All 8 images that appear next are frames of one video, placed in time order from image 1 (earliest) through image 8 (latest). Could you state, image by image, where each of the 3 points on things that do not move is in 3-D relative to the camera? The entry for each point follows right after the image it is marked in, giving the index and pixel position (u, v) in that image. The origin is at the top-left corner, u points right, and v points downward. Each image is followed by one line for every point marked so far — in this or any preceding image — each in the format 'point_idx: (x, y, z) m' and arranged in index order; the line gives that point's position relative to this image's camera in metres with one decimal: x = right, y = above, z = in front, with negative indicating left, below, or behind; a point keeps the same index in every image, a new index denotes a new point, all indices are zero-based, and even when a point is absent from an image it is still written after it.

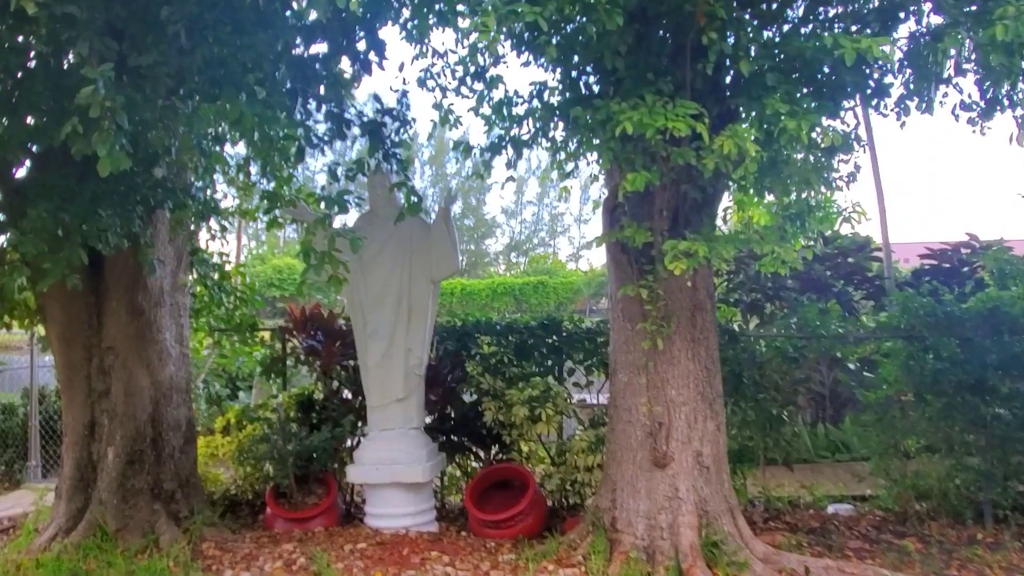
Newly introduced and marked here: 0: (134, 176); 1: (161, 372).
0: (-2.1, +0.6, +4.1) m
1: (-2.3, -0.6, +4.8) m
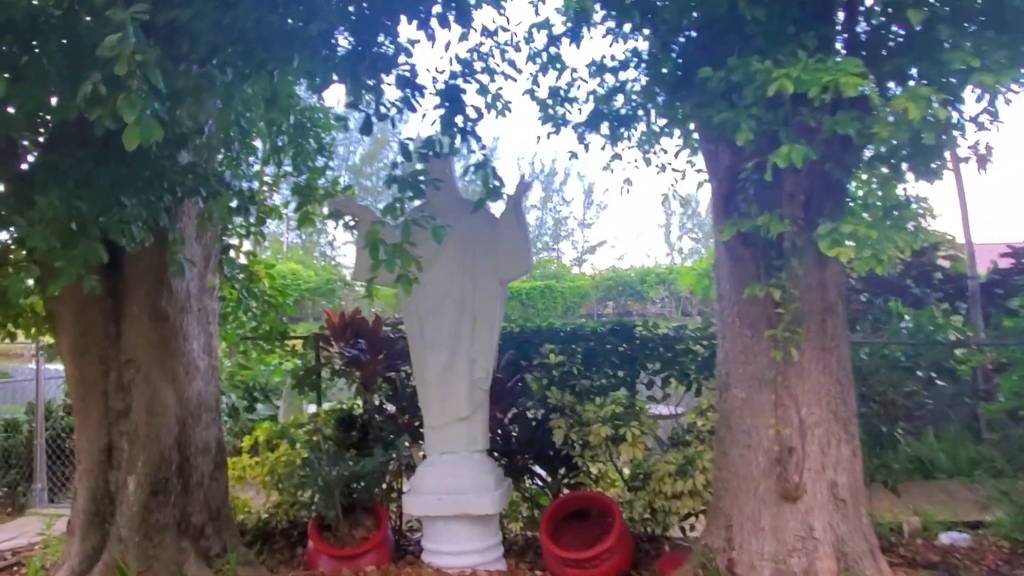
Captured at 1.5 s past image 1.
0: (-1.7, +0.6, +3.5) m
1: (-1.8, -0.6, +4.2) m
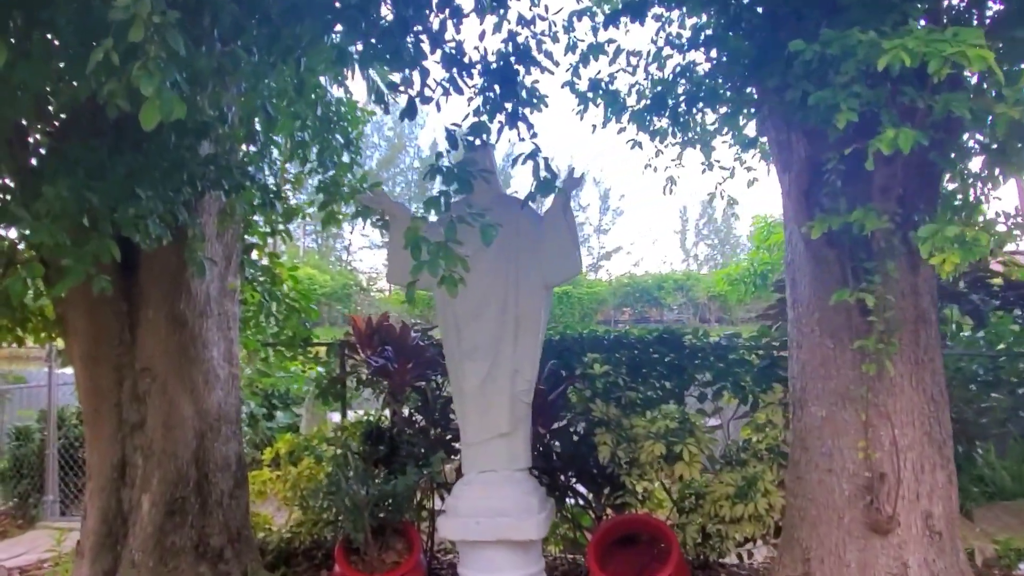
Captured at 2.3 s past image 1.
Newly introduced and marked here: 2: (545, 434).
0: (-1.4, +0.6, +3.2) m
1: (-1.6, -0.6, +3.9) m
2: (+0.3, -0.9, +4.5) m
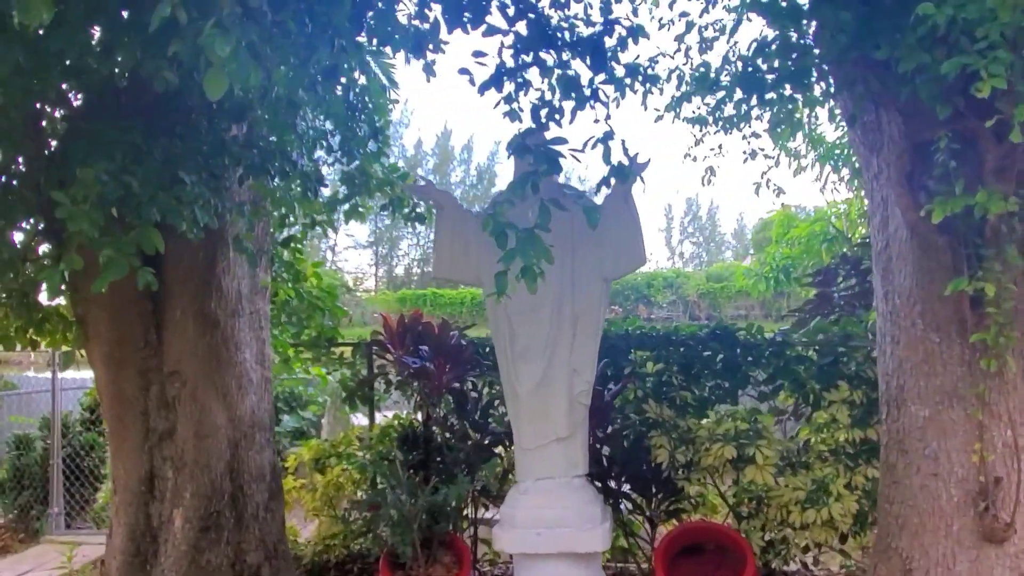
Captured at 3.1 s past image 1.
0: (-1.1, +0.6, +2.9) m
1: (-1.3, -0.6, +3.6) m
2: (+0.6, -0.9, +4.2) m
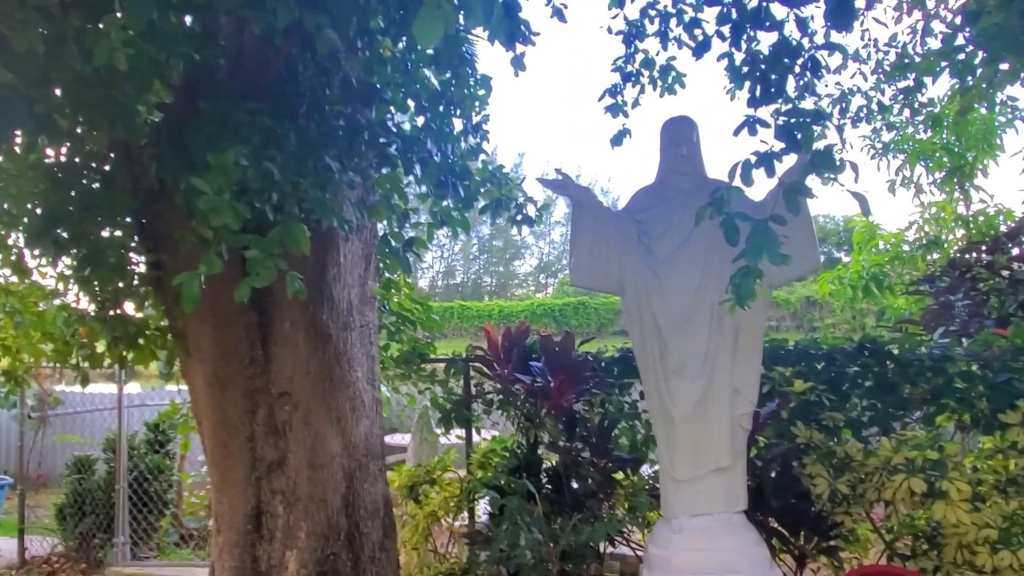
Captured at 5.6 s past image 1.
0: (-0.5, +0.6, +2.5) m
1: (-0.7, -0.6, +3.1) m
2: (+1.2, -0.9, +3.8) m
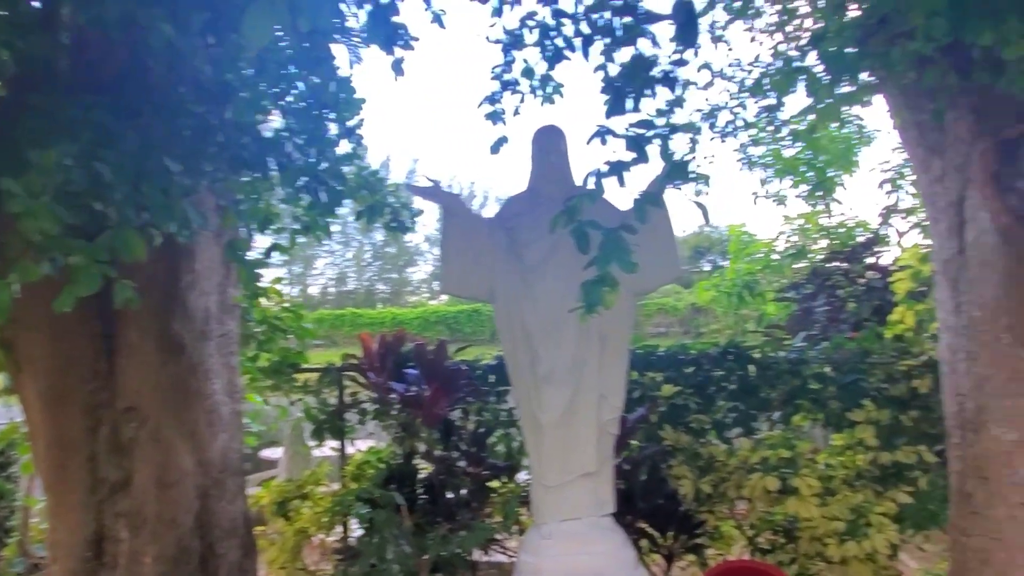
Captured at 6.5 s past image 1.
0: (-1.0, +0.6, +2.4) m
1: (-1.2, -0.6, +3.0) m
2: (+0.6, -0.9, +3.8) m
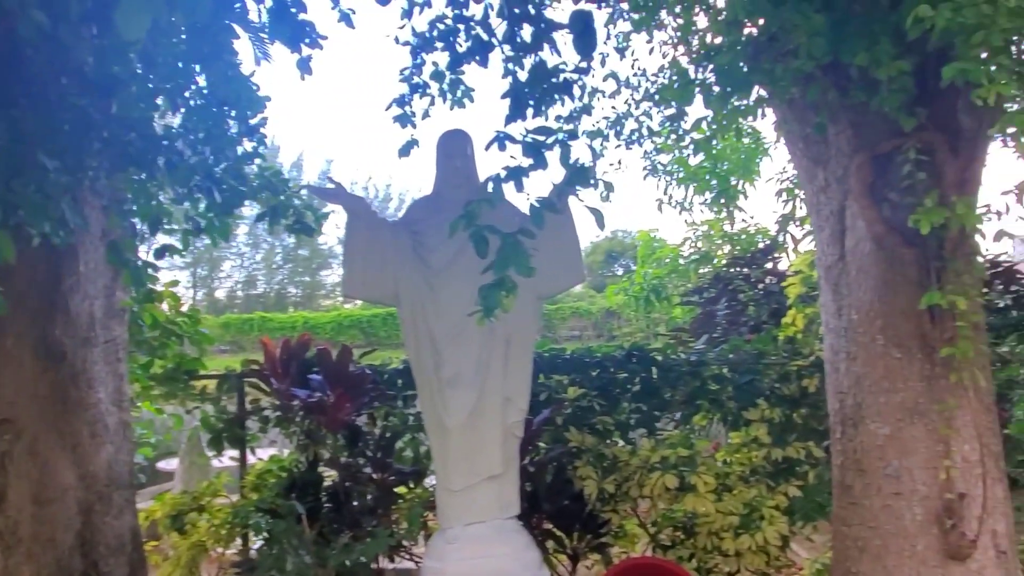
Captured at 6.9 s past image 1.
0: (-1.3, +0.6, +2.2) m
1: (-1.6, -0.7, +2.8) m
2: (+0.1, -1.0, +3.9) m
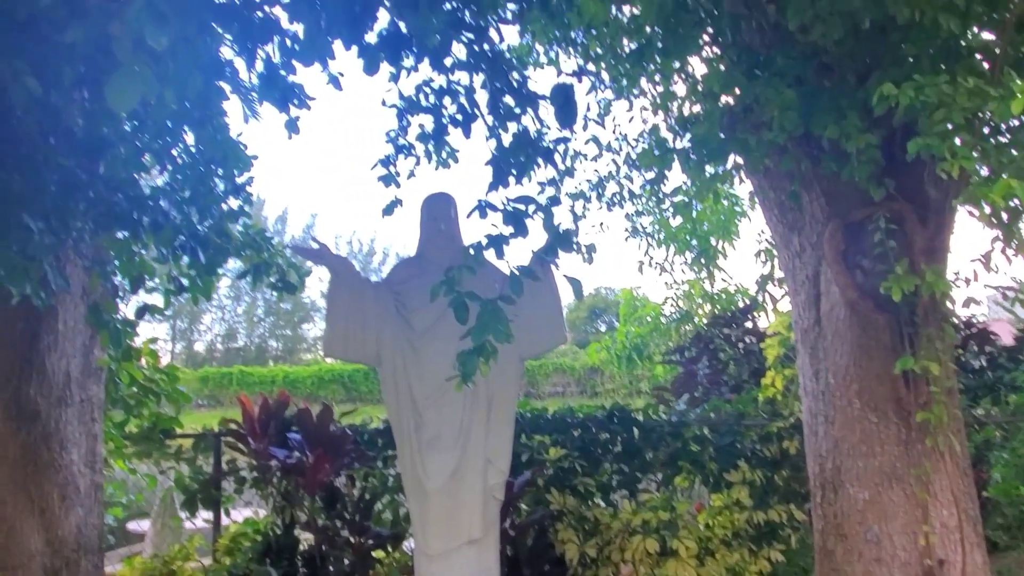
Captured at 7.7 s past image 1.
0: (-1.3, +0.4, +2.3) m
1: (-1.7, -0.9, +2.7) m
2: (0.0, -1.3, +3.8) m
